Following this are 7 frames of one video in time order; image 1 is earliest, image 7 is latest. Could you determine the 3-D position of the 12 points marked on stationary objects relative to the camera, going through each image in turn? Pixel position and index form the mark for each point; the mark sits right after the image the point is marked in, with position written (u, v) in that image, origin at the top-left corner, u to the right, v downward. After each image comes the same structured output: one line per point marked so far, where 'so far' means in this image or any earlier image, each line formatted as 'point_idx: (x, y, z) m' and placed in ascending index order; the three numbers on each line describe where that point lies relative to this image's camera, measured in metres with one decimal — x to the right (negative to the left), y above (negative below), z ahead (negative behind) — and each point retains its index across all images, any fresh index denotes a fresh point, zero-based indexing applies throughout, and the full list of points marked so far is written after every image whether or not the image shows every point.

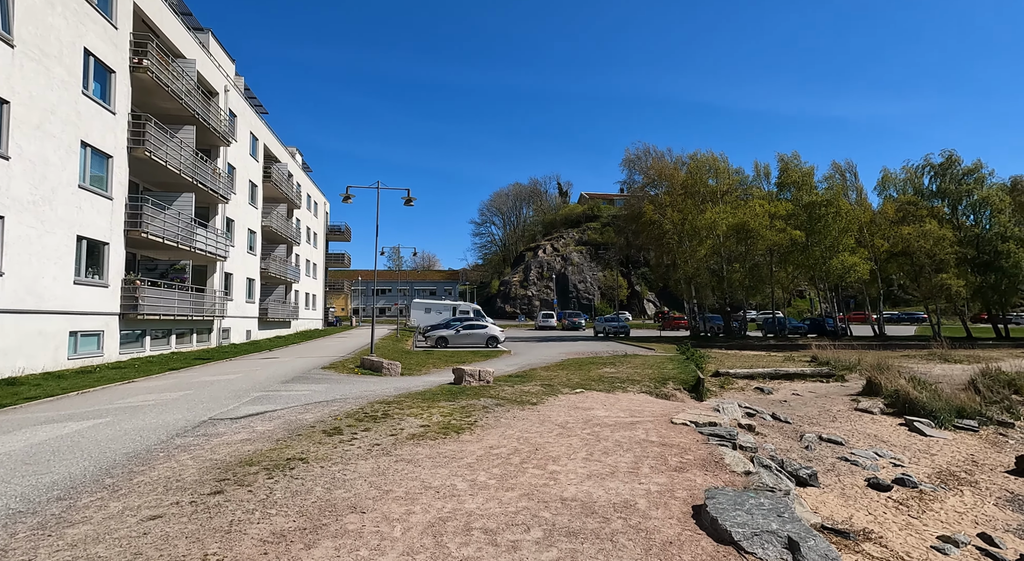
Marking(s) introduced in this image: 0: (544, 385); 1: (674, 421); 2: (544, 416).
0: (+0.8, -2.6, +13.1) m
1: (+2.6, -2.3, +8.5) m
2: (+0.5, -2.2, +8.4) m
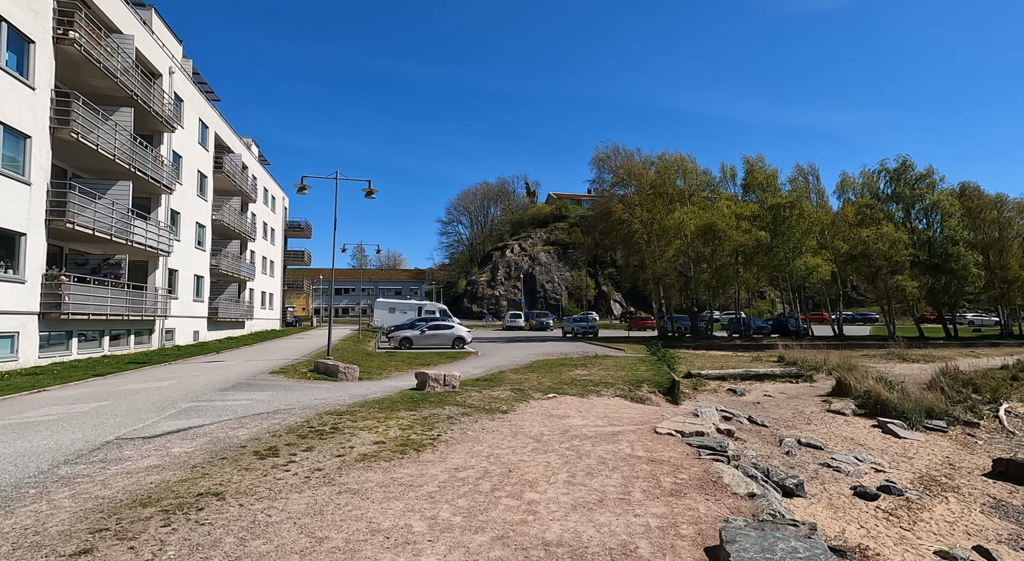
0: (+0.1, -2.6, +12.3) m
1: (+2.2, -2.2, +7.8) m
2: (+0.1, -2.1, +7.6) m
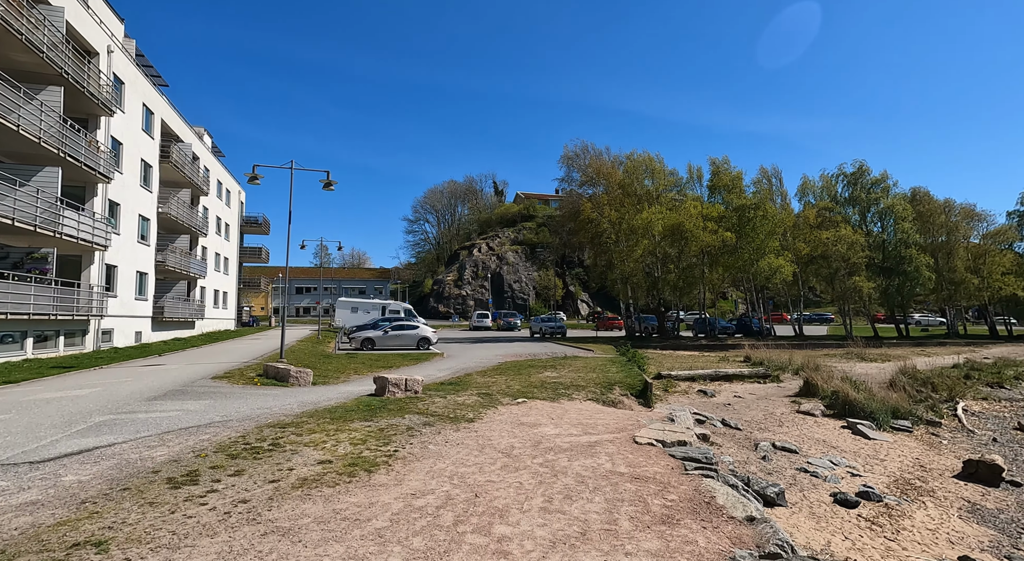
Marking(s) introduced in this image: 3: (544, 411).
0: (-0.7, -2.5, +11.6) m
1: (+1.7, -2.2, +7.2) m
2: (-0.4, -2.1, +6.9) m
3: (+0.6, -2.5, +10.2) m
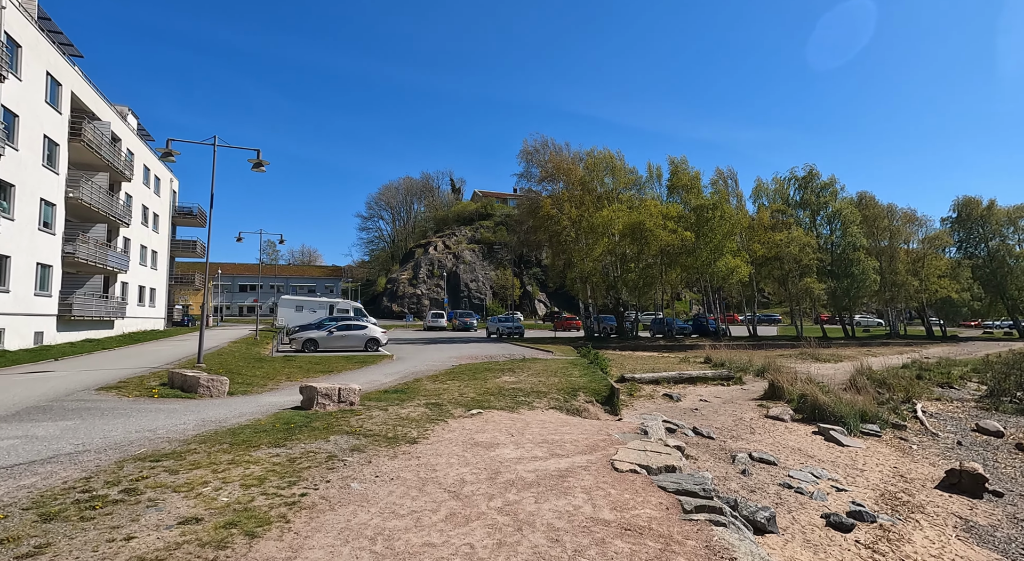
0: (-1.6, -2.4, +10.1) m
1: (+1.2, -2.1, +5.9) m
2: (-0.9, -2.0, +5.4) m
3: (-0.2, -2.4, +8.8) m
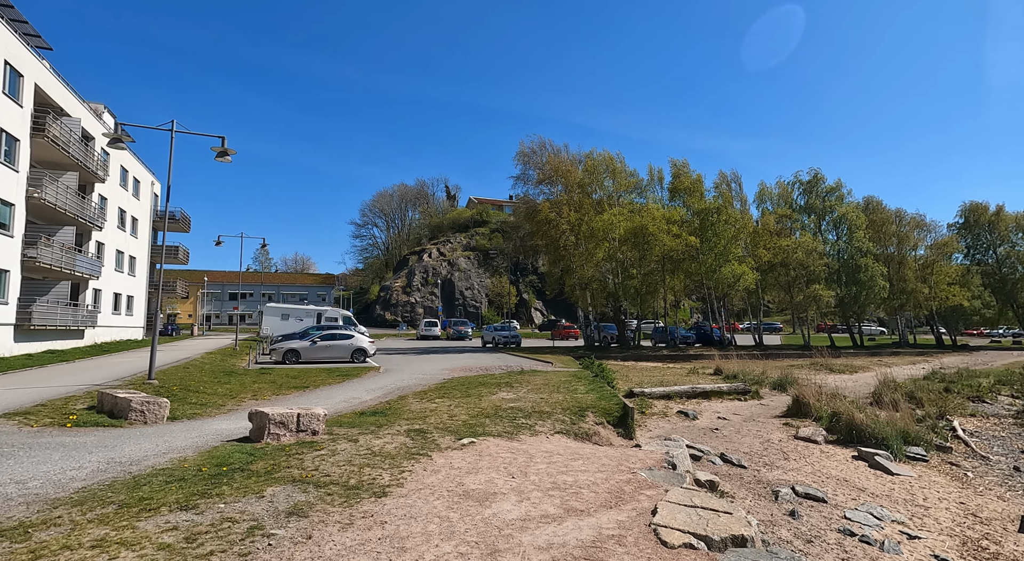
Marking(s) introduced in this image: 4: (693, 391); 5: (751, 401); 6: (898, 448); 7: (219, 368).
0: (-1.6, -2.4, +8.3) m
1: (+1.2, -2.0, +4.2) m
2: (-0.9, -1.9, +3.7) m
3: (-0.2, -2.4, +7.1) m
4: (+6.3, -3.8, +18.2) m
5: (+8.4, -4.2, +18.6) m
6: (+9.3, -4.0, +12.7) m
7: (-10.0, -3.0, +17.9) m
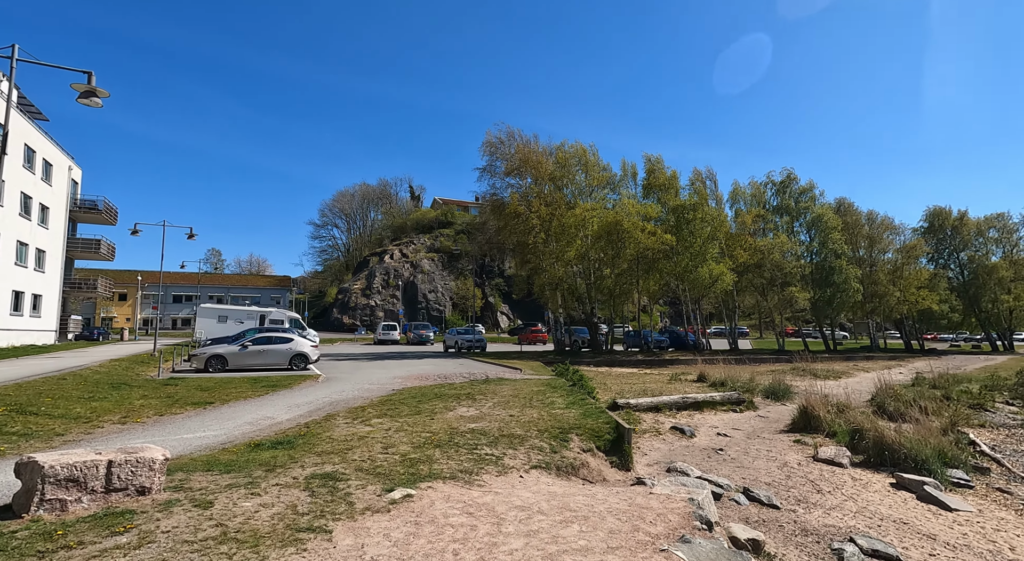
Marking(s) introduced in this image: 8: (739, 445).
0: (-2.0, -2.1, +5.4) m
1: (+1.0, -1.7, +1.5) m
2: (-1.0, -1.5, +0.9) m
3: (-0.6, -2.1, +4.3) m
4: (+5.1, -3.6, +15.8) m
5: (+7.3, -4.1, +16.4) m
6: (+8.5, -3.8, +10.5) m
7: (-11.0, -2.7, +14.5) m
8: (+5.4, -3.9, +12.5) m
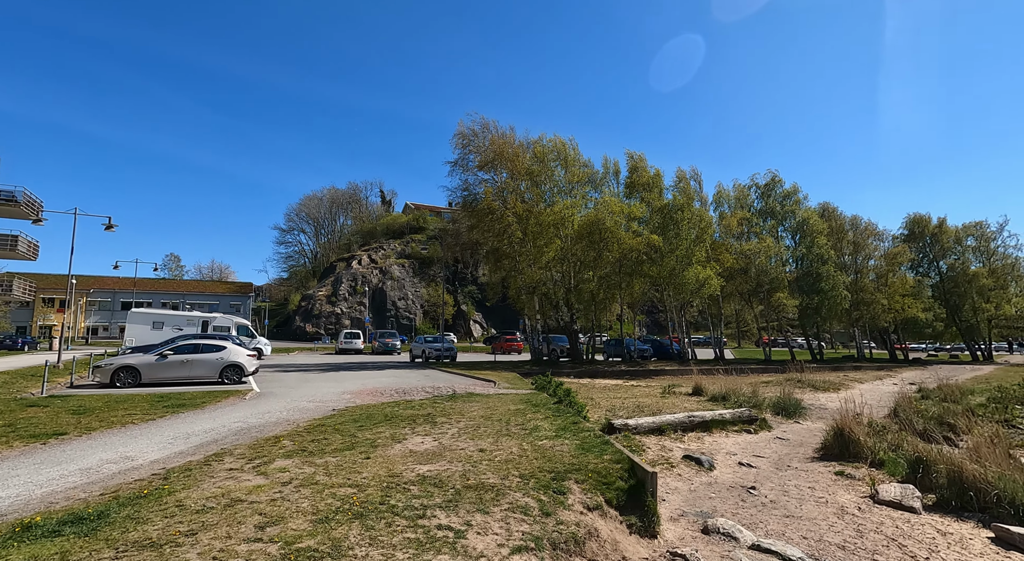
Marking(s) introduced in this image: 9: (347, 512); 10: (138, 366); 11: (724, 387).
0: (-2.2, -1.7, +2.5) m
1: (+1.0, -1.2, -1.3) m
2: (-0.9, -1.1, -2.0) m
3: (-0.7, -1.7, +1.4) m
4: (+4.4, -3.5, +13.2) m
5: (+6.6, -4.0, +13.8) m
6: (+8.1, -3.6, +8.0) m
7: (-11.7, -2.4, +11.0) m
8: (+4.8, -3.7, +9.8) m
9: (-1.5, -2.1, +4.8) m
10: (-11.9, -2.7, +16.8) m
11: (+7.9, -4.0, +19.6) m
